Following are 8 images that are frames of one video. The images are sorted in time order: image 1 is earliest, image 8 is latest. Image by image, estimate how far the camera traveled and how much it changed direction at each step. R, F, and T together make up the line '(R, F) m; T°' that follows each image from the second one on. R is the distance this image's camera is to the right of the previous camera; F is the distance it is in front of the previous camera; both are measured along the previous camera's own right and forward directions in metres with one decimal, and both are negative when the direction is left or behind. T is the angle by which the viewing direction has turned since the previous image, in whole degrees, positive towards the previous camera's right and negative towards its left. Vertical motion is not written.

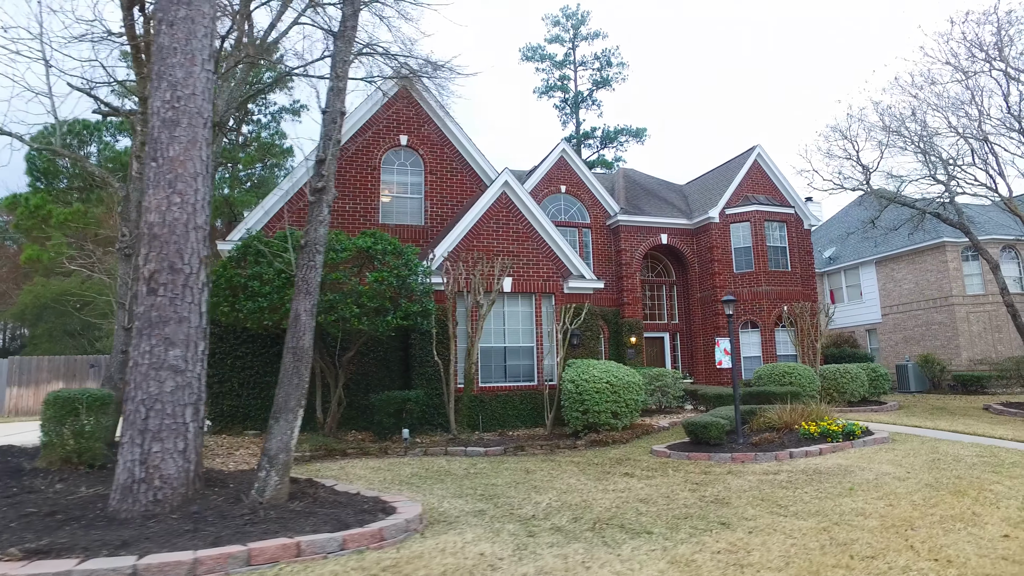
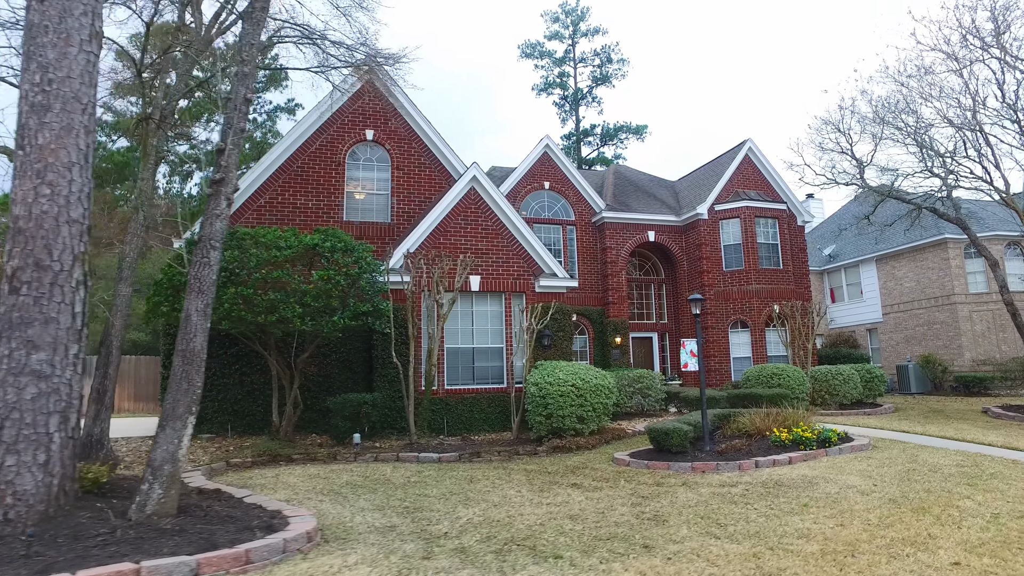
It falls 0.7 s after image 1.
(+1.0, +0.5) m; -1°
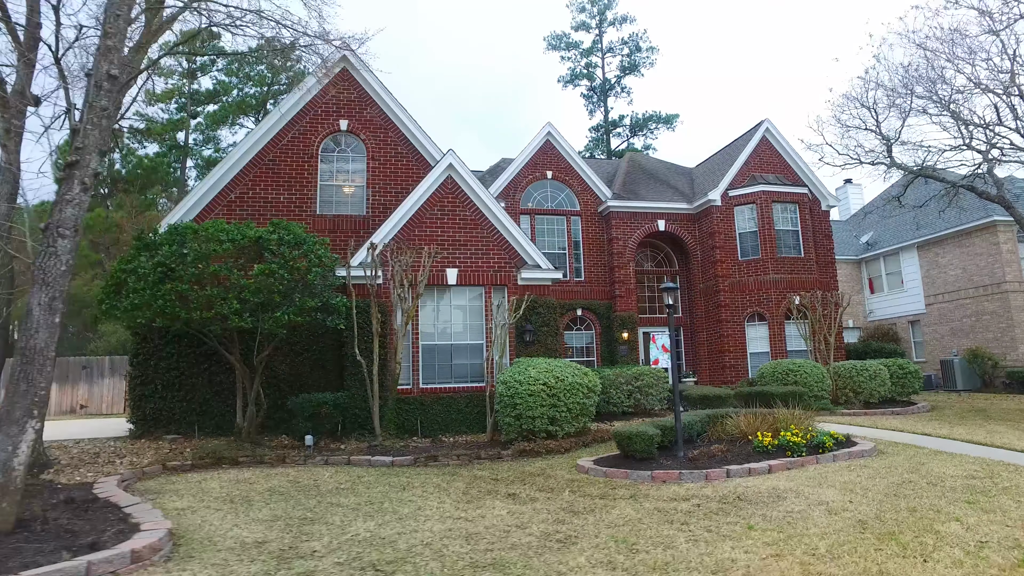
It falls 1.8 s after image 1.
(+1.5, +0.9) m; -4°
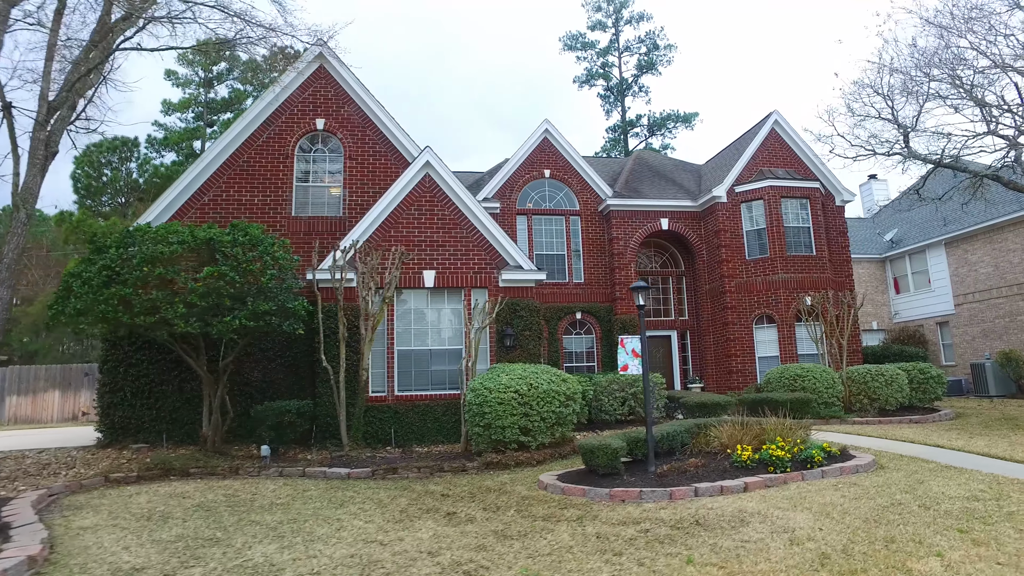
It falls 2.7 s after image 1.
(+1.0, +0.7) m; -3°
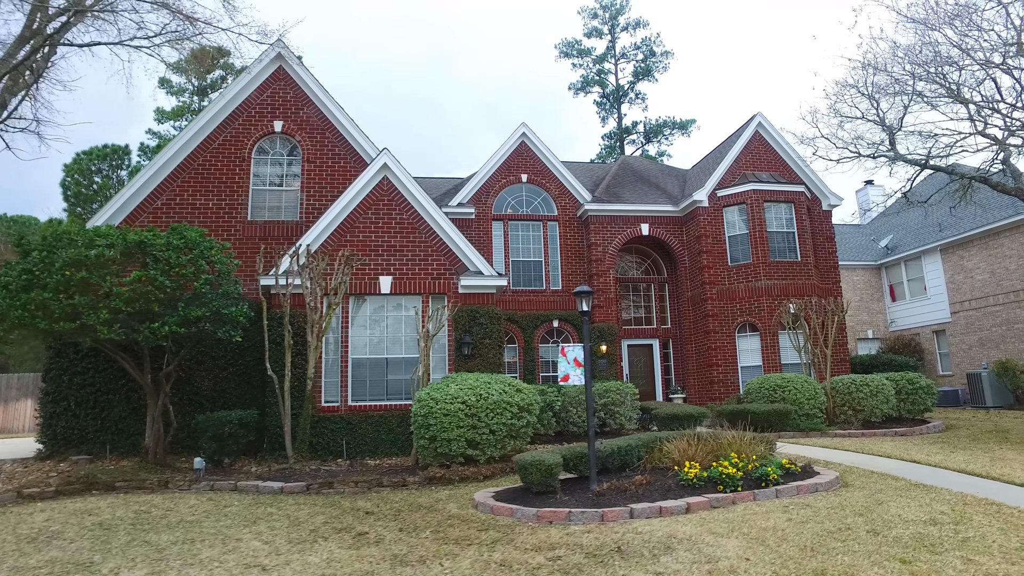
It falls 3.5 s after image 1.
(+1.0, +0.5) m; -1°
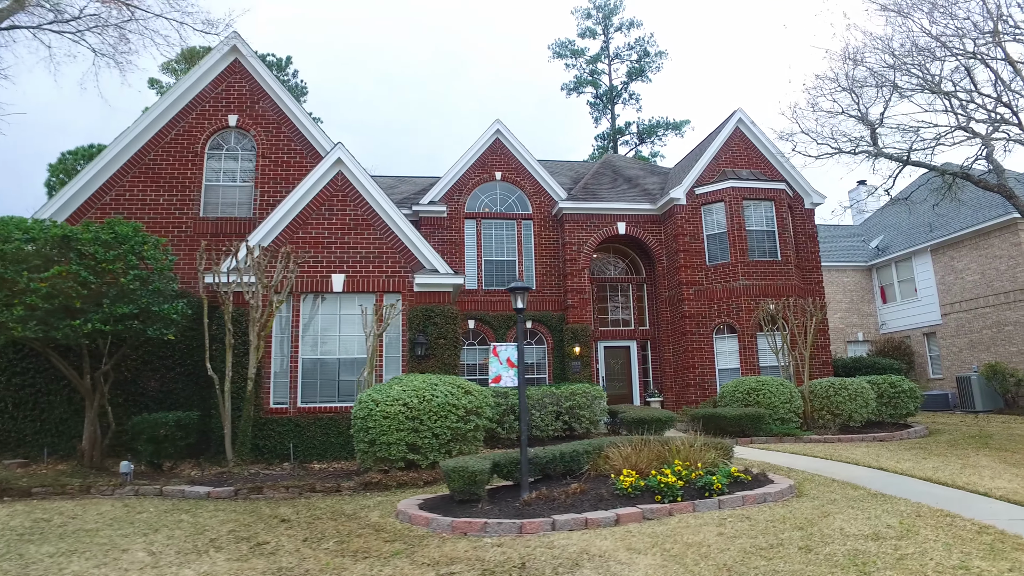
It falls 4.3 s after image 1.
(+0.9, +0.5) m; 0°
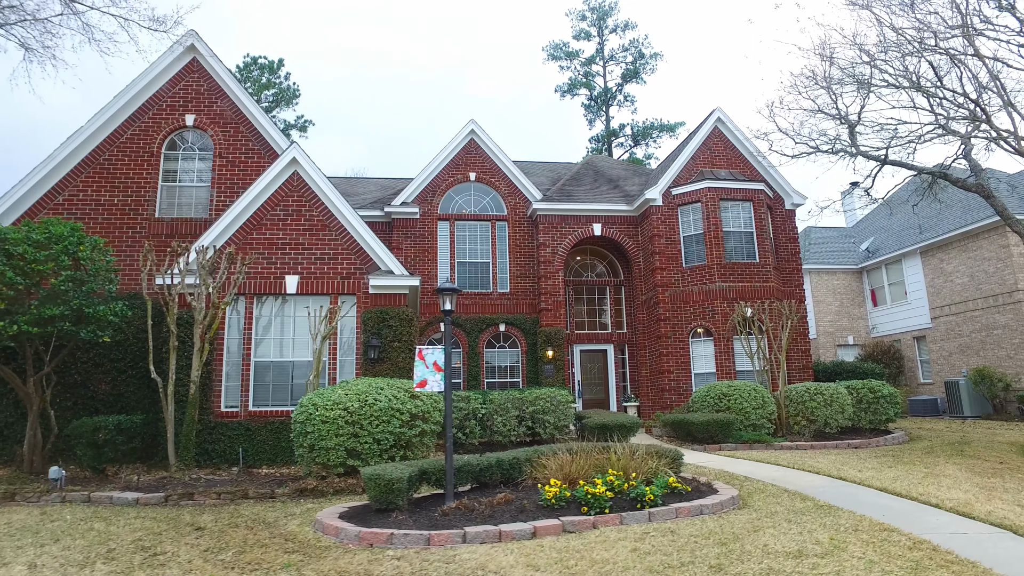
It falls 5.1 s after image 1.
(+0.9, +0.3) m; -1°
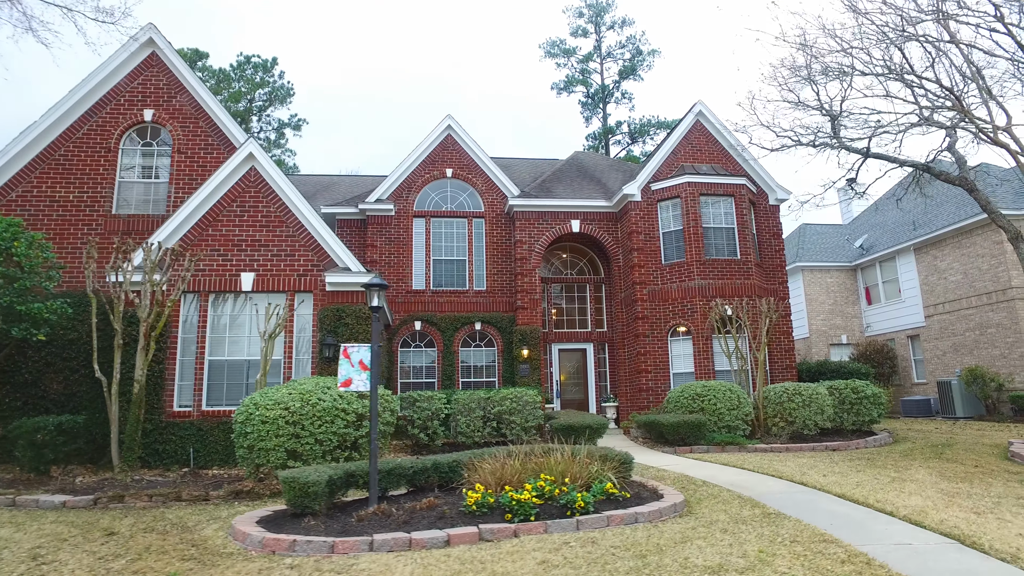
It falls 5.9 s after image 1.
(+0.9, +0.4) m; -1°
